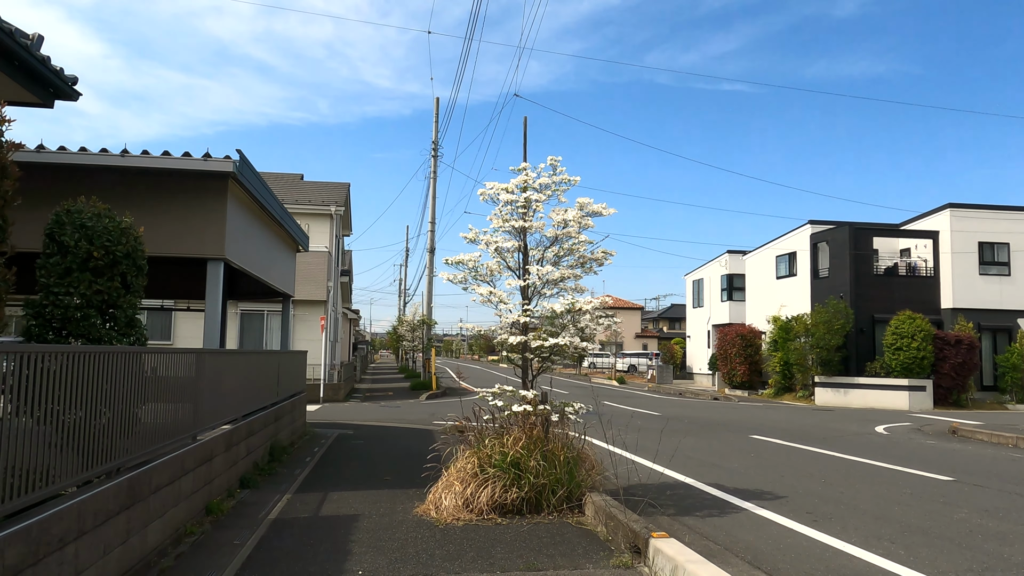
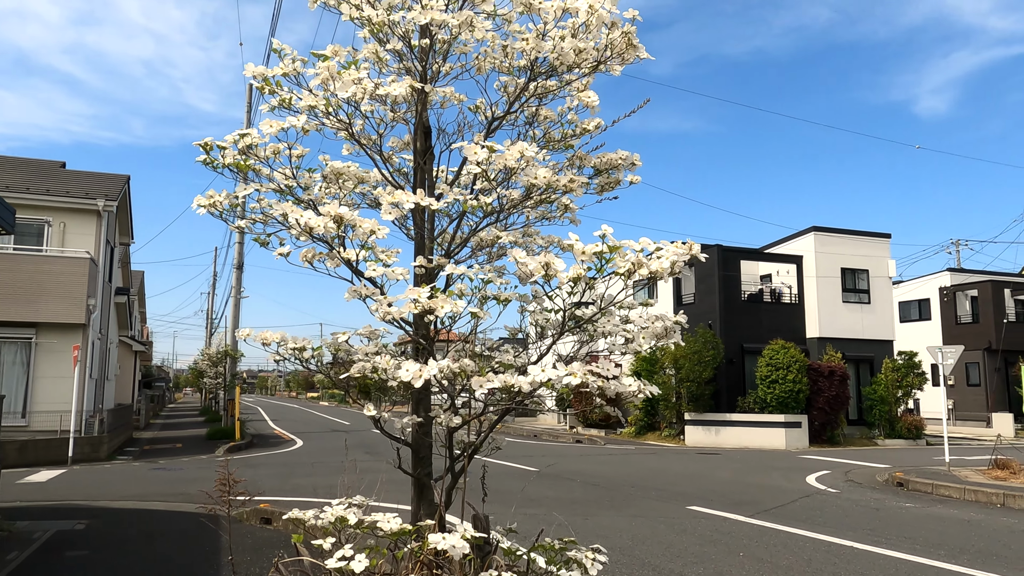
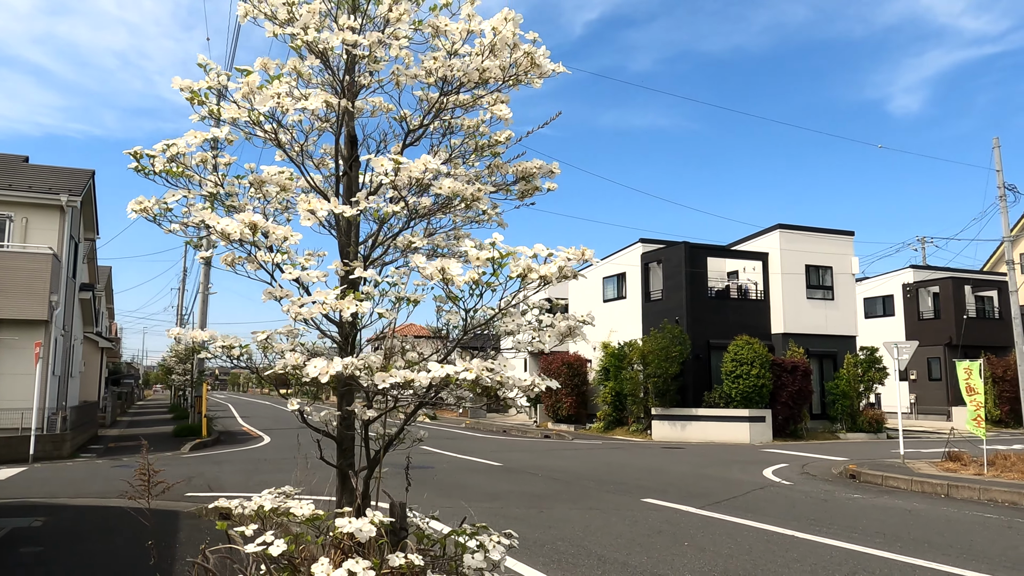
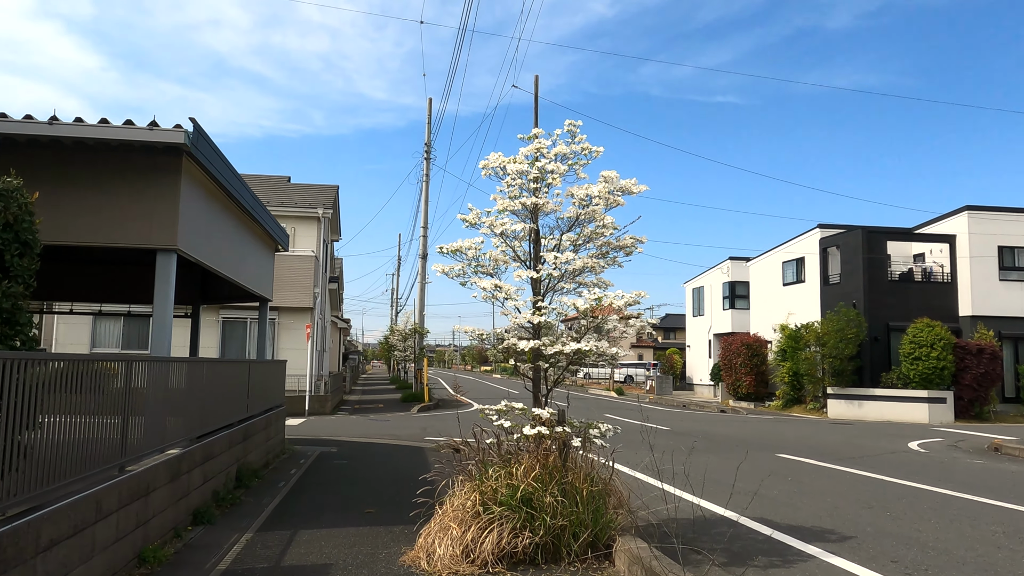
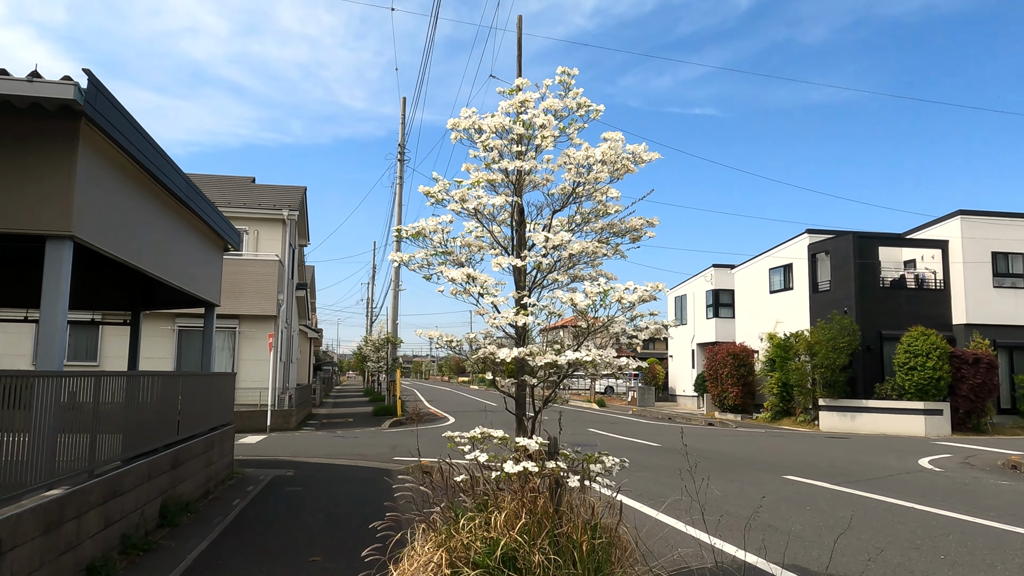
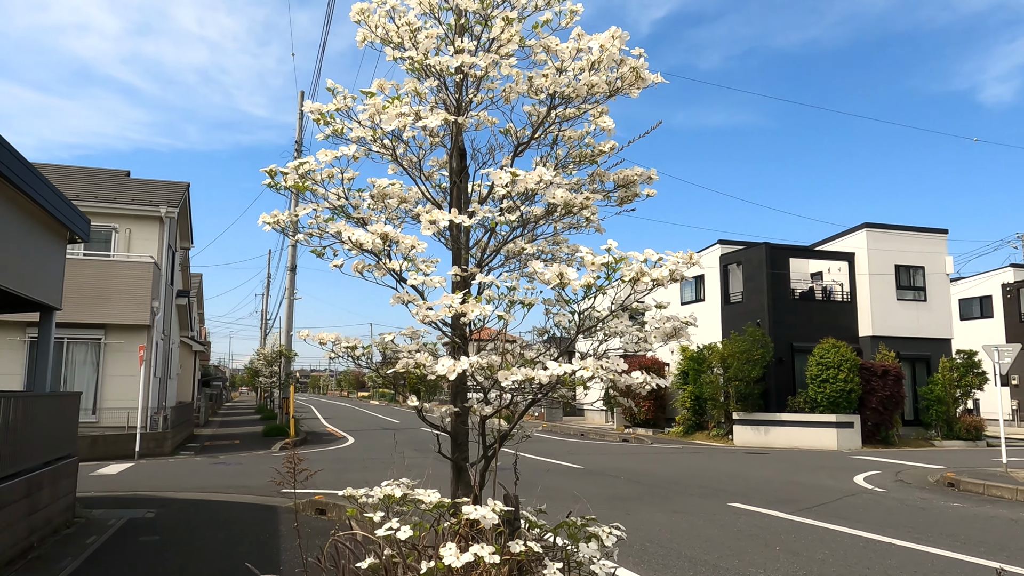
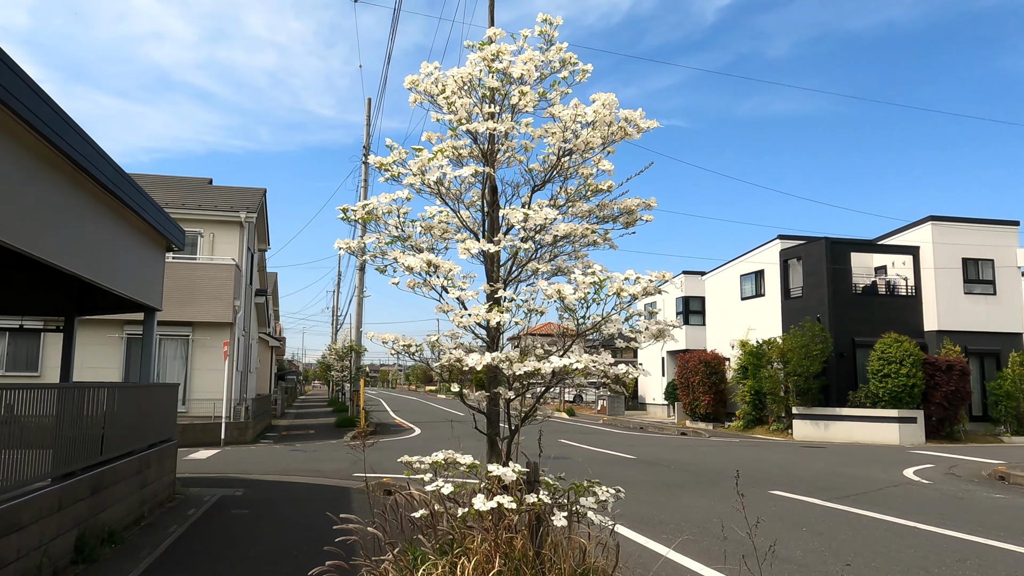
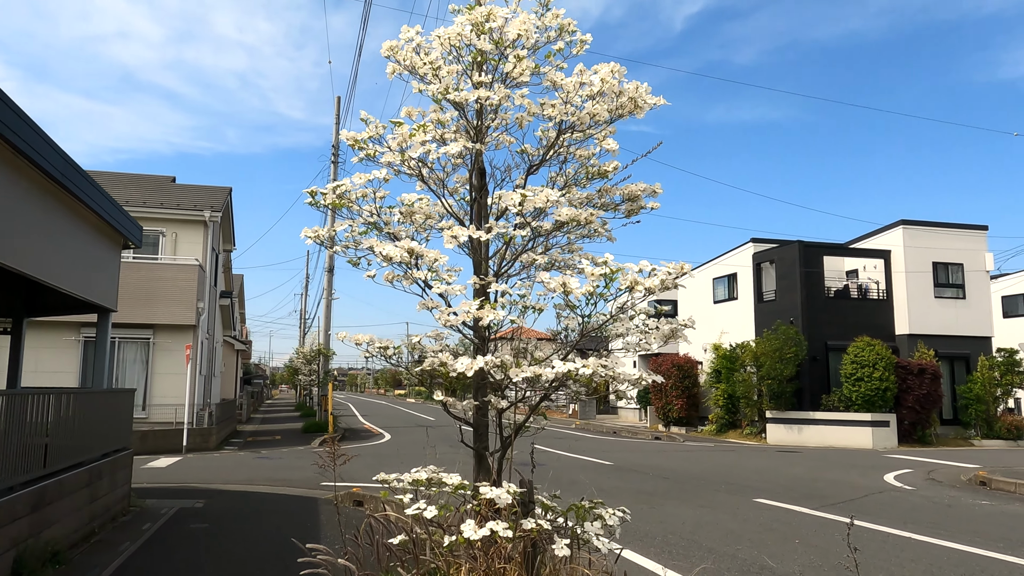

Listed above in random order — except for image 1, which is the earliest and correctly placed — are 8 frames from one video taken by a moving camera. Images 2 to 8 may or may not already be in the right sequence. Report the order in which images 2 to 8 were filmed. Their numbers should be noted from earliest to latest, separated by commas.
4, 5, 7, 8, 6, 2, 3
